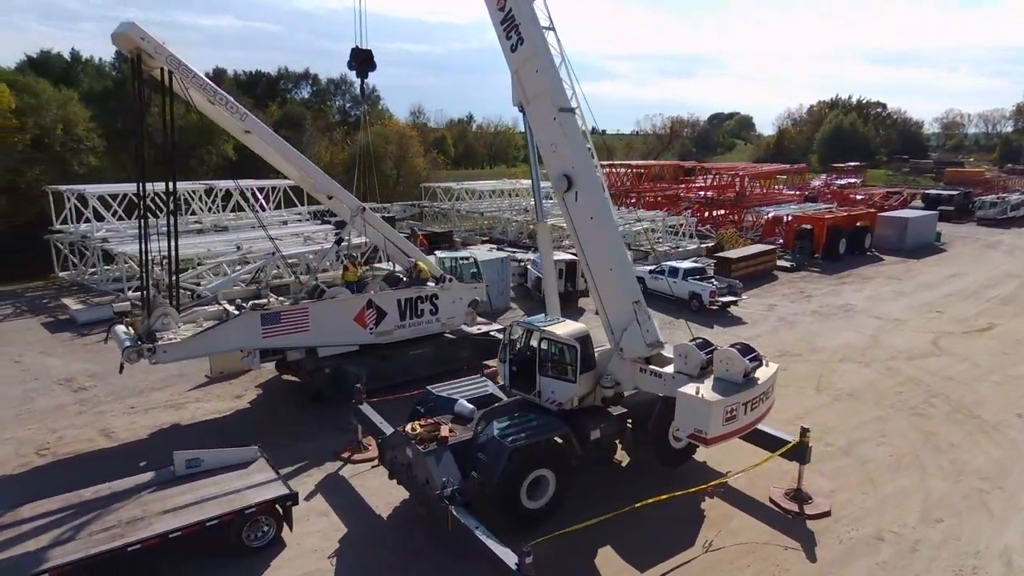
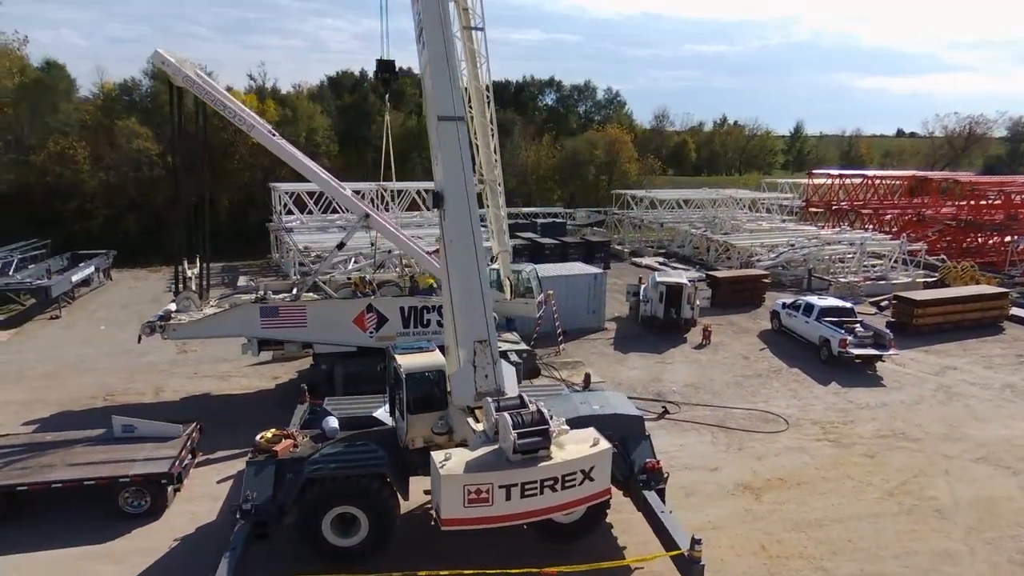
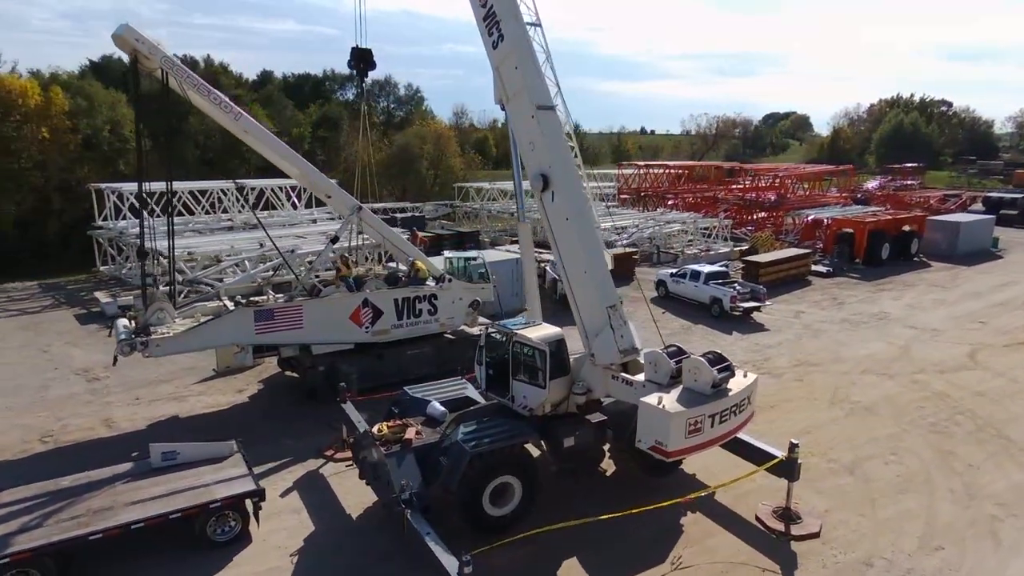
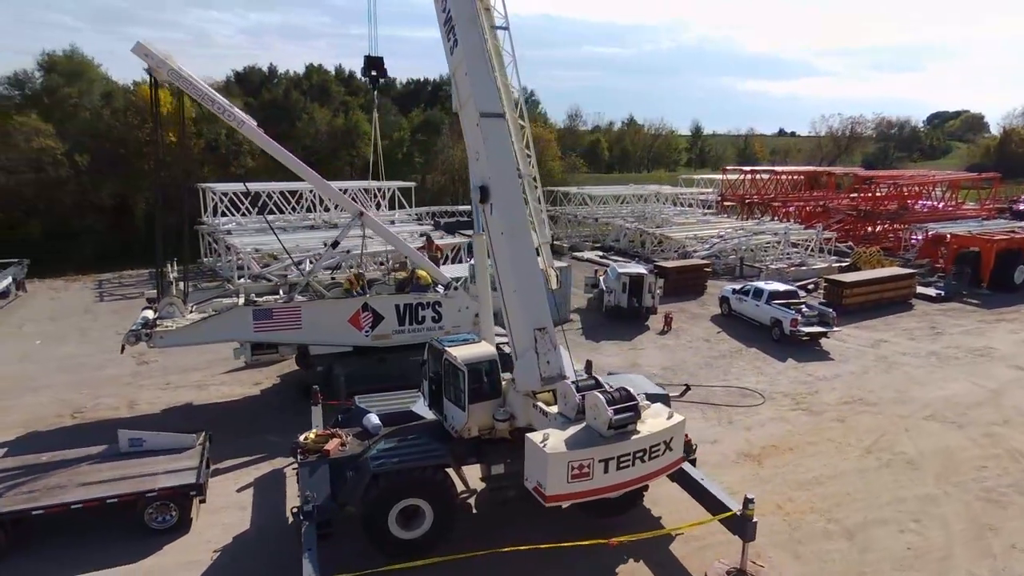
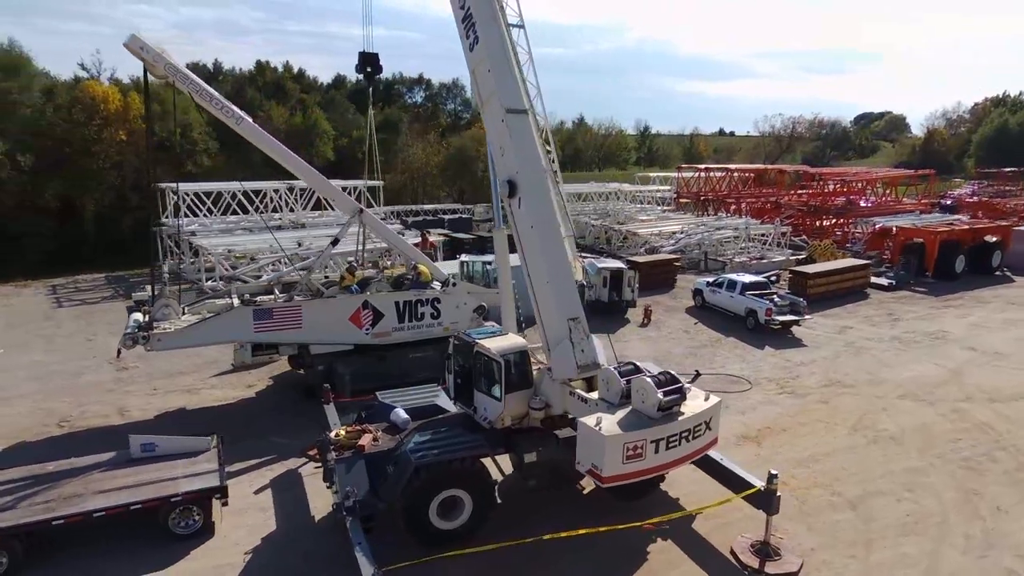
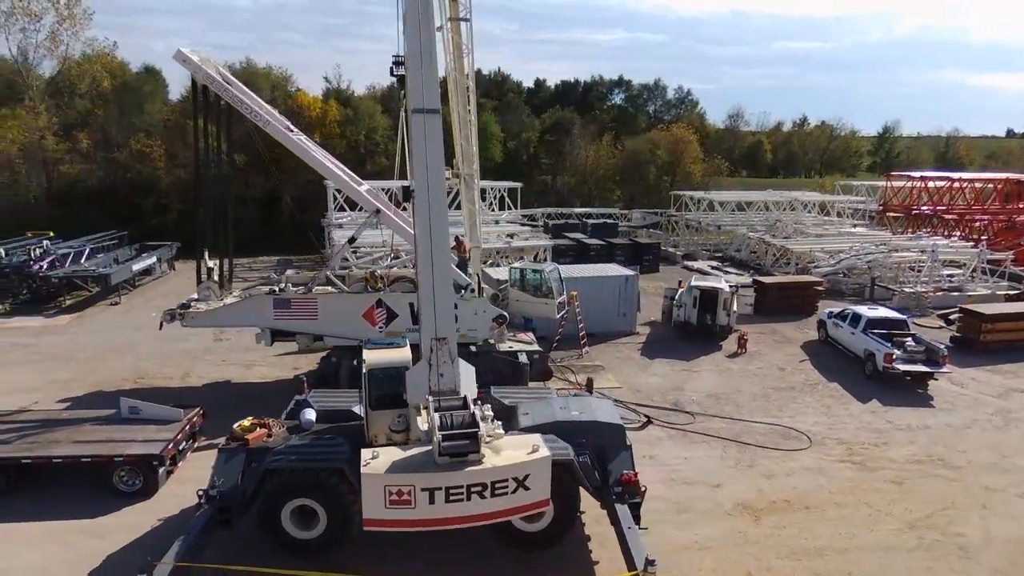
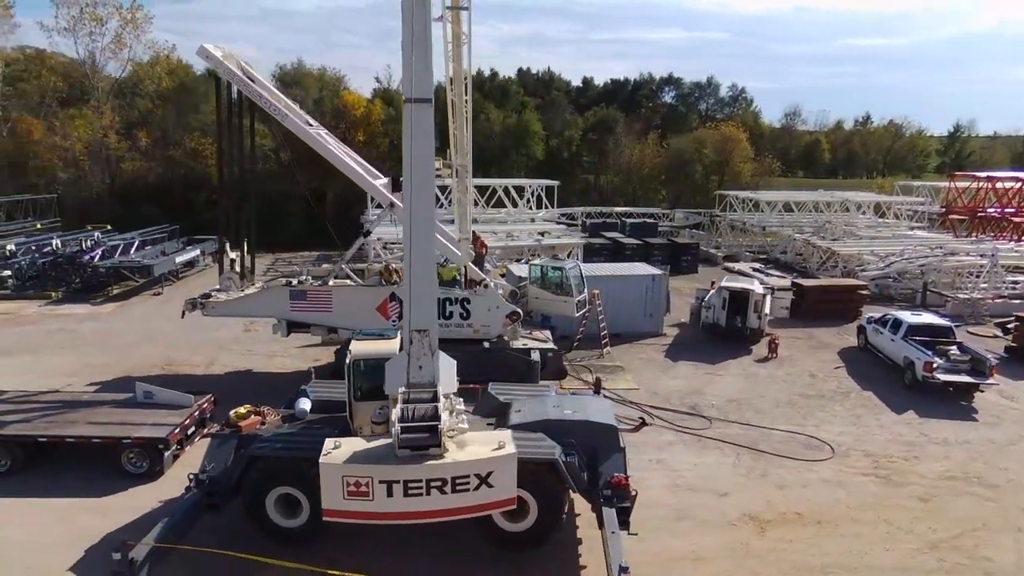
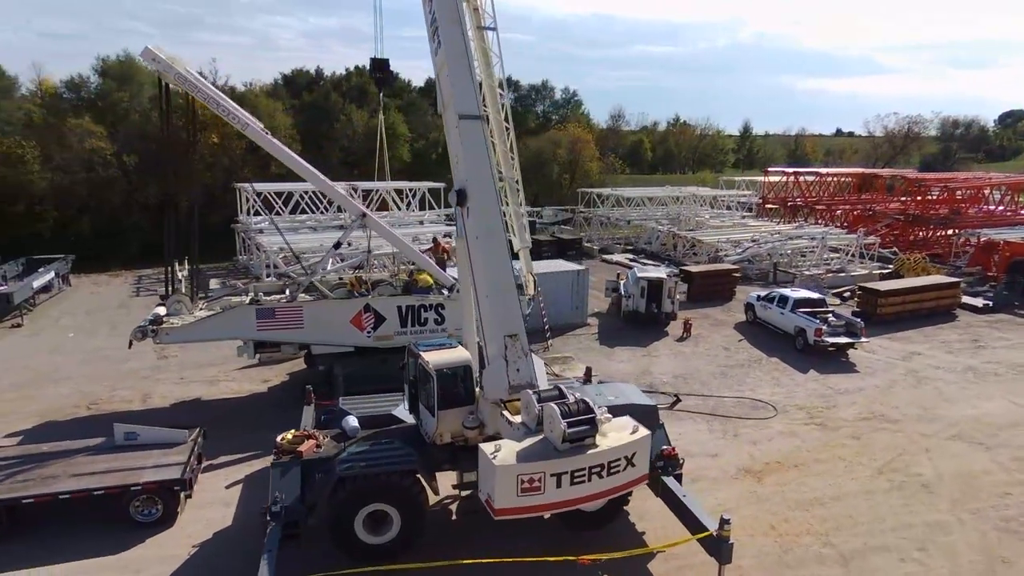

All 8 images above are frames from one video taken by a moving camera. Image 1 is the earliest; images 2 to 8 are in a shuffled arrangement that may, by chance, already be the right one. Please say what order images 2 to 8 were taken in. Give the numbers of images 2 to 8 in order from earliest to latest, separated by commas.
3, 5, 4, 8, 2, 6, 7
